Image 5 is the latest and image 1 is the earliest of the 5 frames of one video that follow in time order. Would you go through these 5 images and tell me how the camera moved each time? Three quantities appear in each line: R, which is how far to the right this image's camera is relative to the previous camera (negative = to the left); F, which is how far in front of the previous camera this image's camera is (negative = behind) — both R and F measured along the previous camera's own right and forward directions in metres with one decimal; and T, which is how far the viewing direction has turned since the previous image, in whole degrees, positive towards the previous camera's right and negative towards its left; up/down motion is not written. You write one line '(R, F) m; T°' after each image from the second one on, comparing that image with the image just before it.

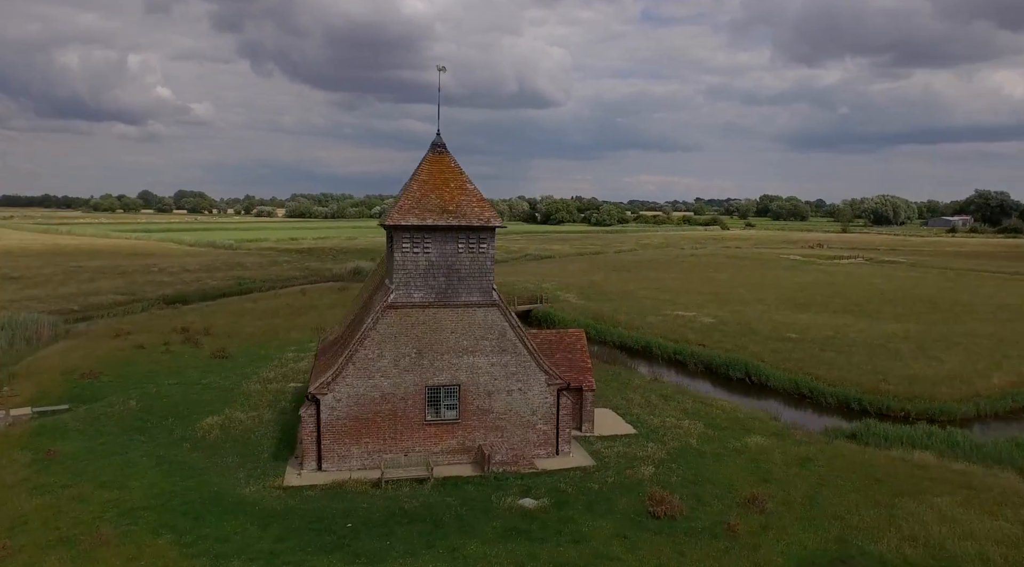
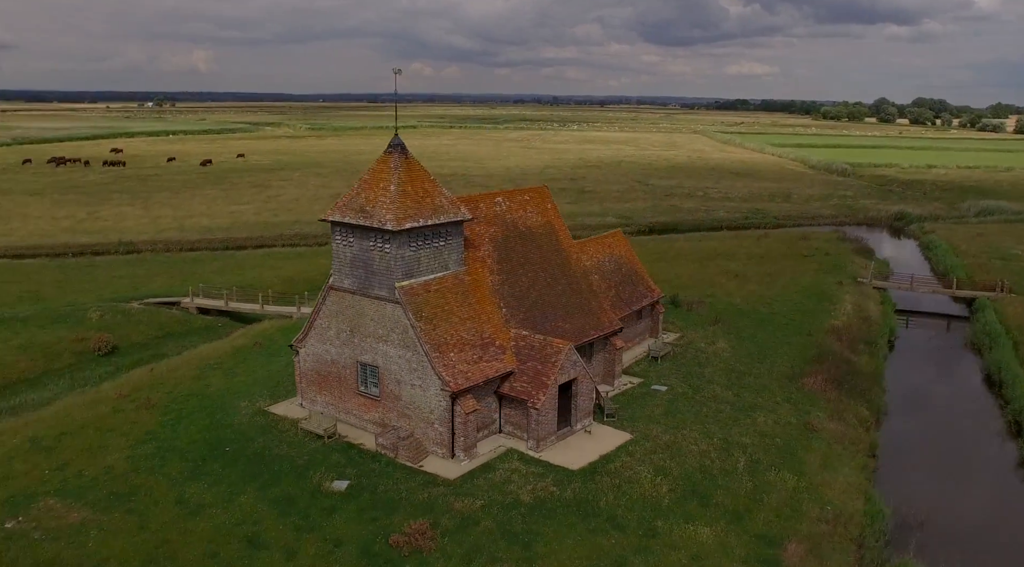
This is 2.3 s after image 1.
(+16.5, +8.2) m; -48°
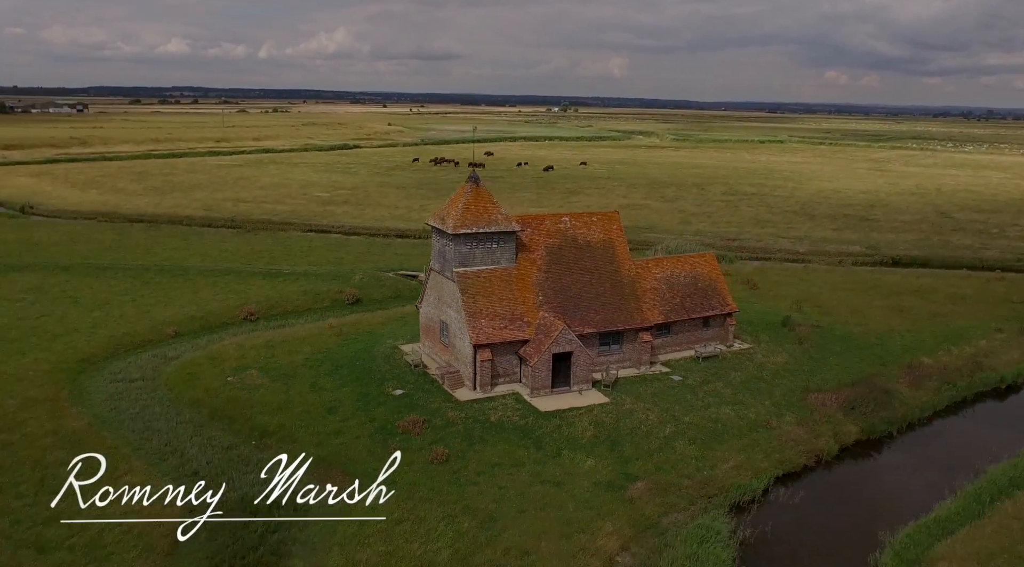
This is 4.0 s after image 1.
(+12.4, -6.0) m; -26°
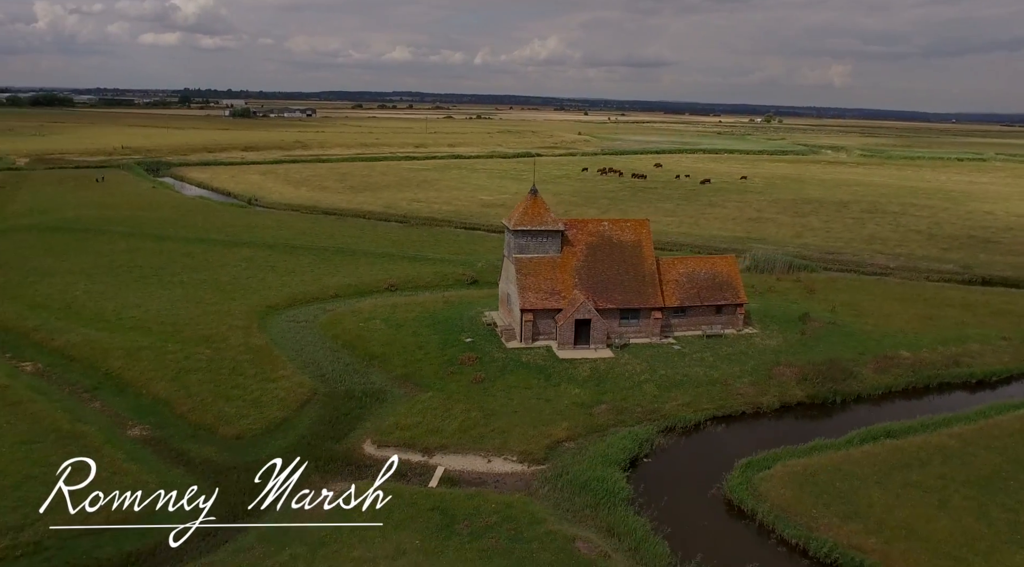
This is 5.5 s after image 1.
(+7.8, -10.2) m; -14°
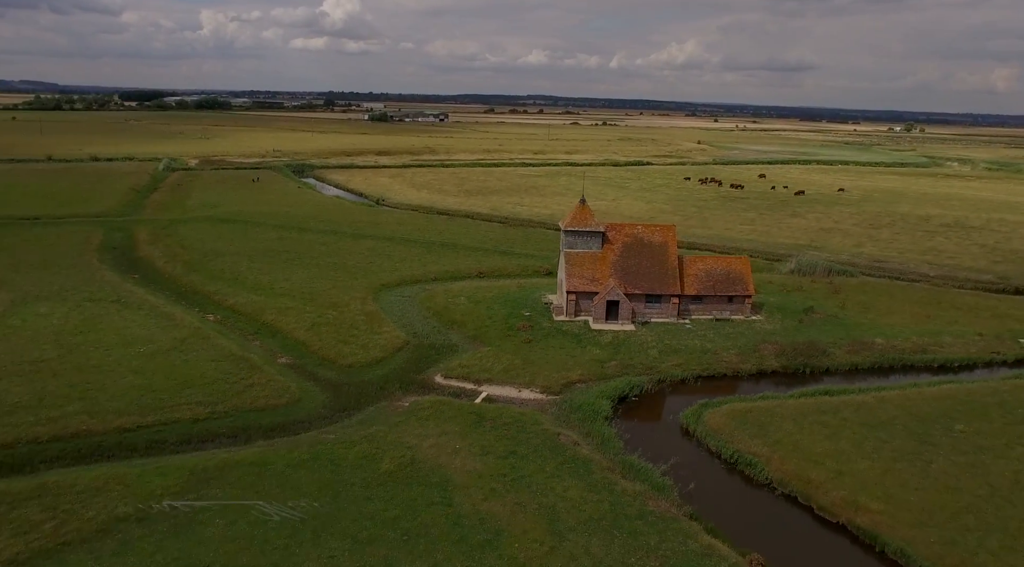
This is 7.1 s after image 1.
(+5.1, -11.7) m; -9°
